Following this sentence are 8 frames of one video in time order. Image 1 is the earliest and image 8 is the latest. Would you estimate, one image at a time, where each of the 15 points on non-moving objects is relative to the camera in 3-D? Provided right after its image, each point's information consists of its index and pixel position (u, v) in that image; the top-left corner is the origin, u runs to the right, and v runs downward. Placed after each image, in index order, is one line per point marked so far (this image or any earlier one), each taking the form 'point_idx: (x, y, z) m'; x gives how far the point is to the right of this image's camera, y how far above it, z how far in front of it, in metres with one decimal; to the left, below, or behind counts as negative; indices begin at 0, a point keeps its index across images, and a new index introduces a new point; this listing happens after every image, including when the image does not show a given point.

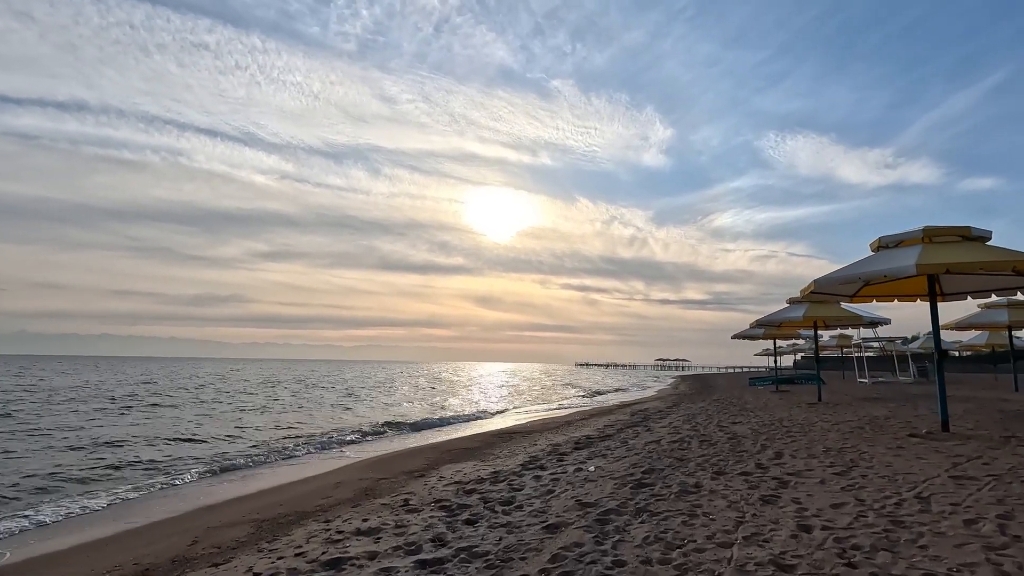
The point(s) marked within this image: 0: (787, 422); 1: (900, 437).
0: (+5.5, -2.7, +10.8) m
1: (+5.7, -2.2, +7.9) m
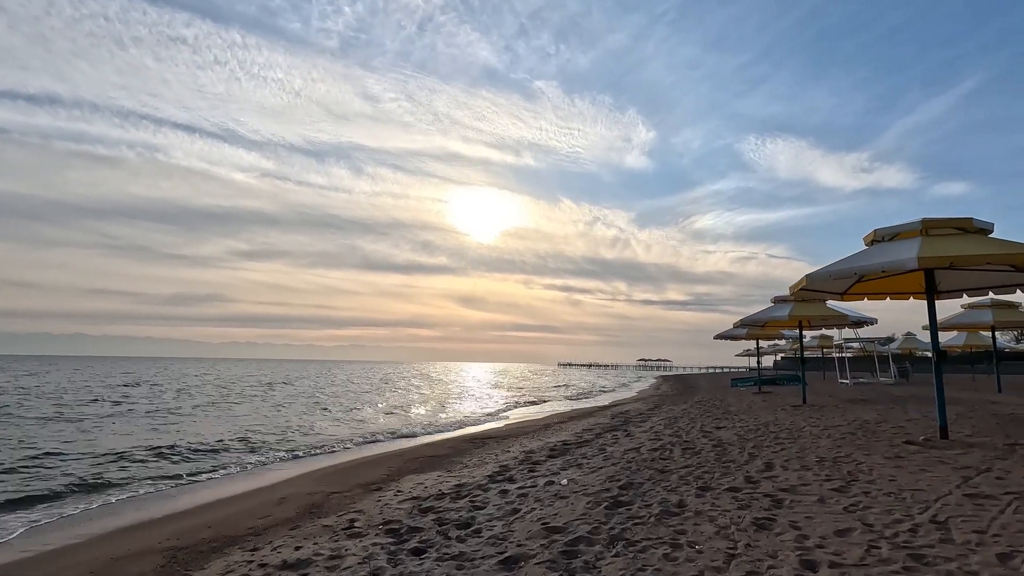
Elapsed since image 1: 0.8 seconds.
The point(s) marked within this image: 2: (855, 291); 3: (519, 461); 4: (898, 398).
0: (+5.0, -2.7, +10.3) m
1: (+5.3, -2.2, +7.4) m
2: (+5.8, 0.0, +9.0) m
3: (+0.1, -3.0, +9.3) m
4: (+10.7, -3.1, +14.8) m
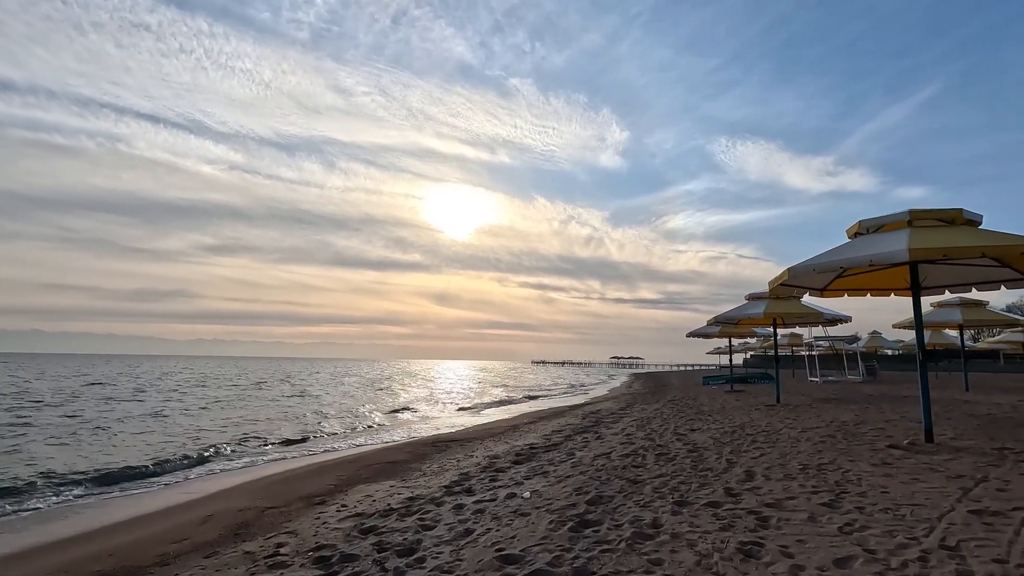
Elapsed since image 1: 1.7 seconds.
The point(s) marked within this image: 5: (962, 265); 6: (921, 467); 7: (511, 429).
0: (+4.3, -2.6, +9.8) m
1: (+4.7, -2.1, +6.9) m
2: (+5.2, 0.0, +8.6) m
3: (-0.5, -2.9, +8.6) m
4: (+9.8, -3.0, +14.6) m
5: (+6.3, +0.3, +7.5) m
6: (+4.4, -1.9, +5.8) m
7: (0.0, -3.9, +14.7) m
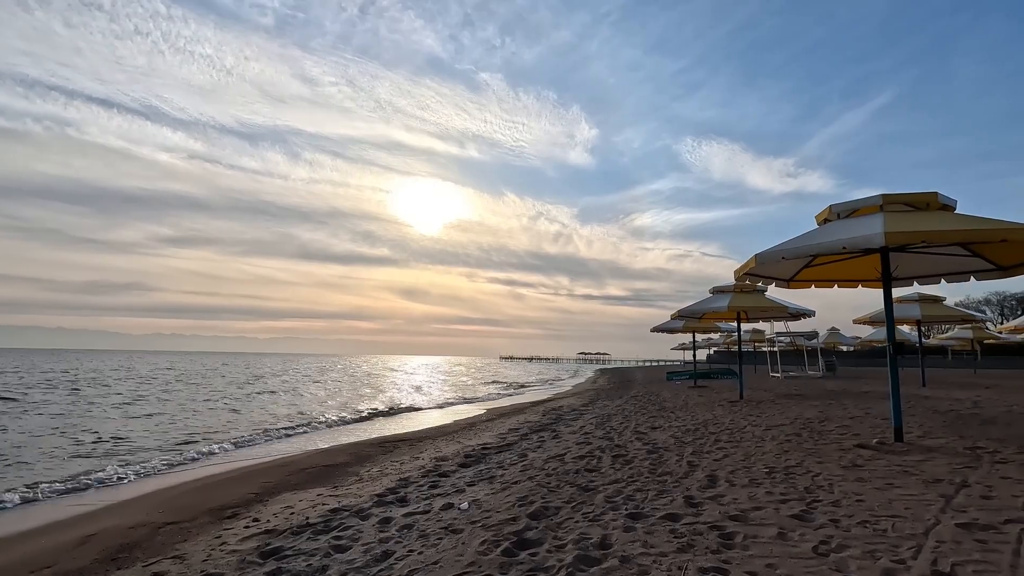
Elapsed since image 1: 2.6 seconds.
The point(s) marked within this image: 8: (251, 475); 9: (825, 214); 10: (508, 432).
0: (+3.5, -2.4, +9.3) m
1: (+4.0, -2.0, +6.5) m
2: (+4.4, +0.2, +8.1) m
3: (-1.3, -2.7, +7.8) m
4: (+8.6, -2.8, +14.5) m
5: (+5.6, +0.4, +7.1) m
6: (+3.8, -1.8, +5.3) m
7: (-1.2, -3.6, +14.0) m
8: (-3.9, -2.8, +8.1) m
9: (+4.1, +1.0, +7.1) m
10: (-0.1, -3.2, +11.9) m
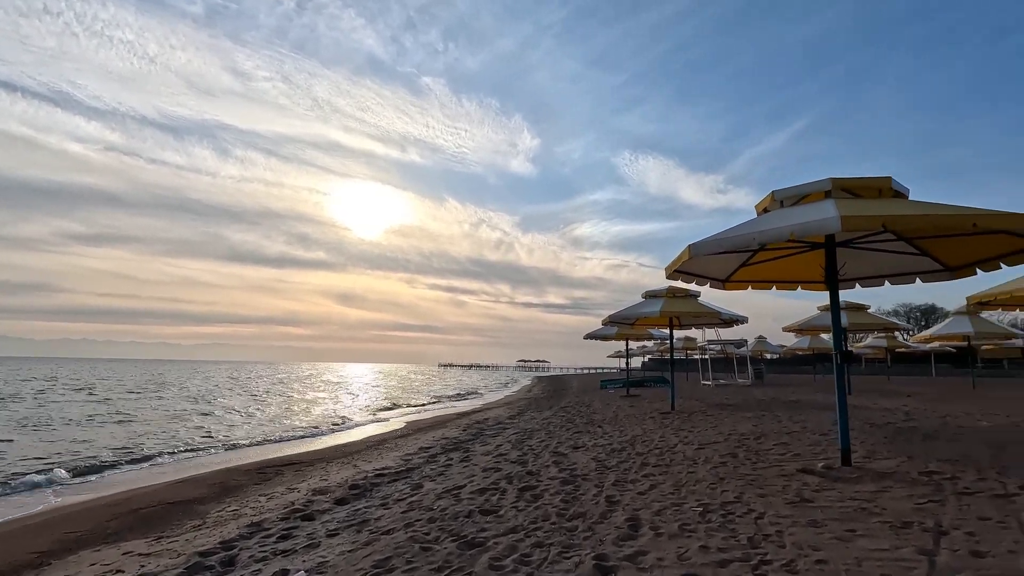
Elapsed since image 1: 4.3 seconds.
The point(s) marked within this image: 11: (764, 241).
0: (+2.0, -2.4, +8.3) m
1: (+2.9, -1.9, +5.5) m
2: (+3.1, +0.2, +7.2) m
3: (-2.6, -2.6, +6.3) m
4: (+6.5, -3.0, +13.9) m
5: (+4.3, +0.4, +6.3) m
6: (+2.7, -1.8, +4.3) m
7: (-3.2, -3.6, +12.4) m
8: (-5.3, -2.7, +6.2) m
9: (+2.9, +1.0, +6.2) m
10: (-1.9, -3.2, +10.4) m
11: (+2.4, +0.4, +5.1) m
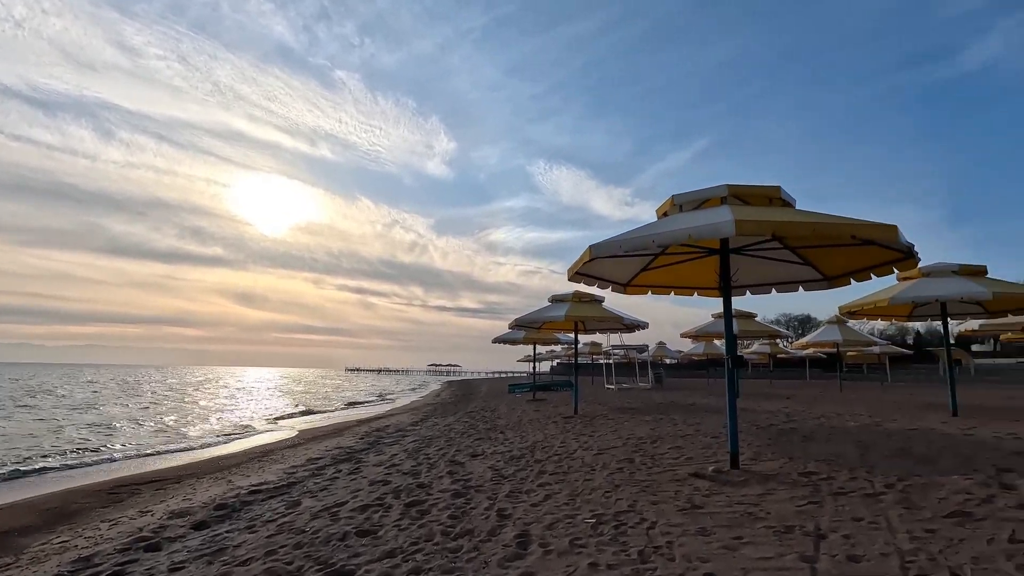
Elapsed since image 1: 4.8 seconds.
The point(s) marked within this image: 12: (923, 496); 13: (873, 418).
0: (+0.4, -2.5, +8.1) m
1: (+1.8, -2.0, +5.5) m
2: (+1.7, +0.1, +7.2) m
3: (-3.8, -2.5, +5.4) m
4: (+4.0, -3.2, +14.4) m
5: (+3.1, +0.3, +6.5) m
6: (+1.8, -1.8, +4.3) m
7: (-5.3, -3.6, +11.3) m
8: (-6.4, -2.6, +4.9) m
9: (+1.8, +0.9, +6.2) m
10: (-3.7, -3.1, +9.6) m
11: (+1.4, +0.4, +5.0) m
12: (+3.4, -1.7, +4.5) m
13: (+6.7, -2.4, +10.0) m
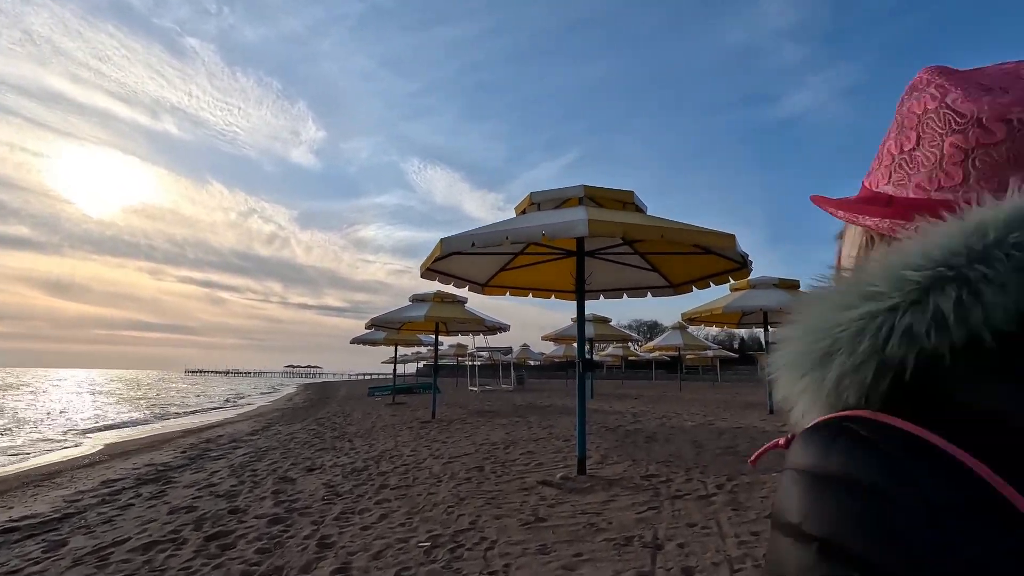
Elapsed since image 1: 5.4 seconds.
0: (-1.7, -2.4, +7.5) m
1: (+0.2, -2.0, +5.2) m
2: (-0.2, +0.1, +6.9) m
3: (-5.2, -2.3, +3.8) m
4: (+0.2, -3.2, +14.4) m
5: (+1.3, +0.3, +6.6) m
6: (+0.5, -1.8, +4.1) m
7: (-8.1, -3.3, +9.2) m
8: (-7.6, -2.3, +2.8) m
9: (+0.1, +0.9, +5.9) m
10: (-6.1, -2.9, +7.9) m
11: (0.0, +0.4, +4.7) m
12: (+2.0, -1.8, +4.7) m
13: (+3.9, -2.6, +10.8) m
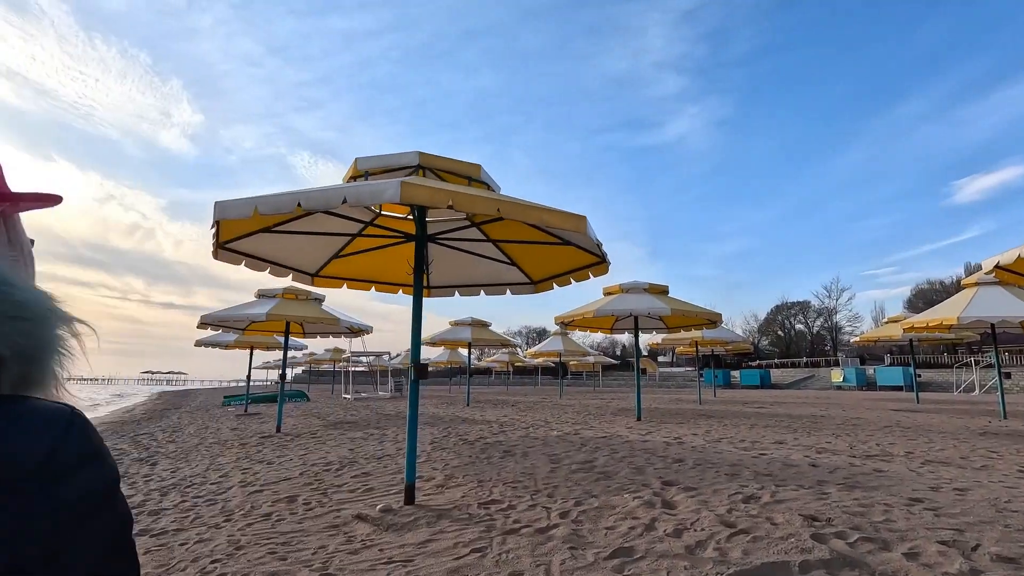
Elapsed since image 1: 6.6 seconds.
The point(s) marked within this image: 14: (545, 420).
0: (-3.7, -2.3, +5.9) m
1: (-1.4, -1.9, +4.1) m
2: (-2.0, +0.2, +5.8) m
3: (-6.3, -2.0, +1.7) m
4: (-3.1, -3.2, +13.1) m
5: (-0.4, +0.3, +5.7) m
6: (-0.8, -1.7, +3.1) m
7: (-10.3, -3.0, +6.4) m
8: (-8.5, -1.9, +0.2) m
9: (-1.5, +1.0, +4.8) m
10: (-8.1, -2.6, +5.5) m
11: (-1.3, +0.5, +3.6) m
12: (+0.6, -1.7, +3.9) m
13: (+1.2, -2.6, +10.3) m
14: (+0.7, -2.9, +11.8) m
